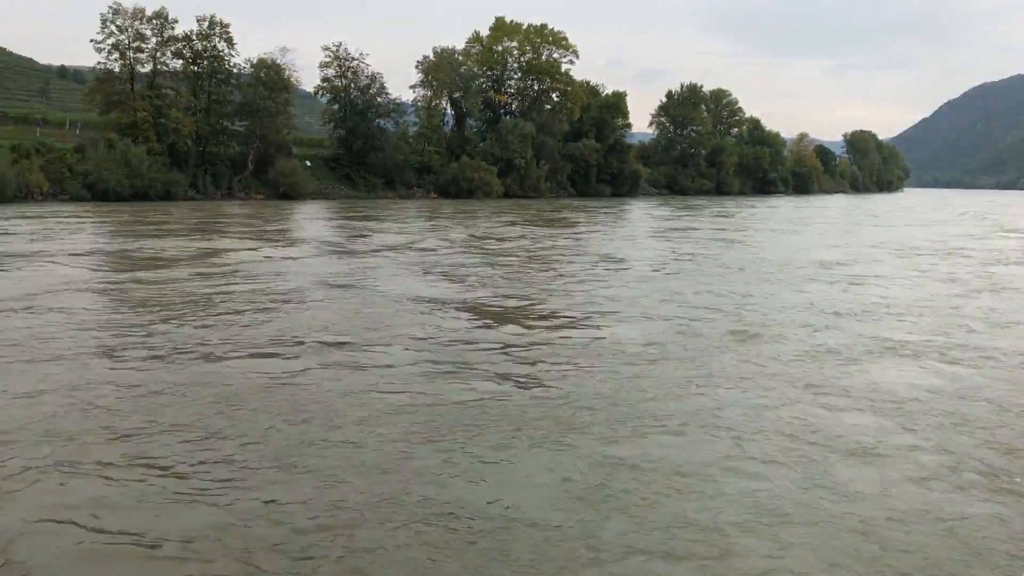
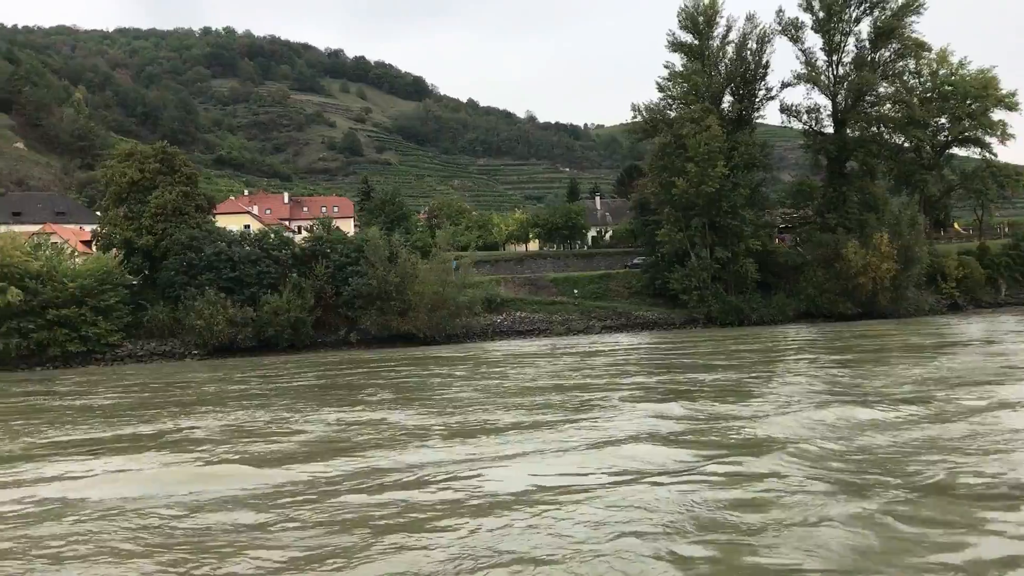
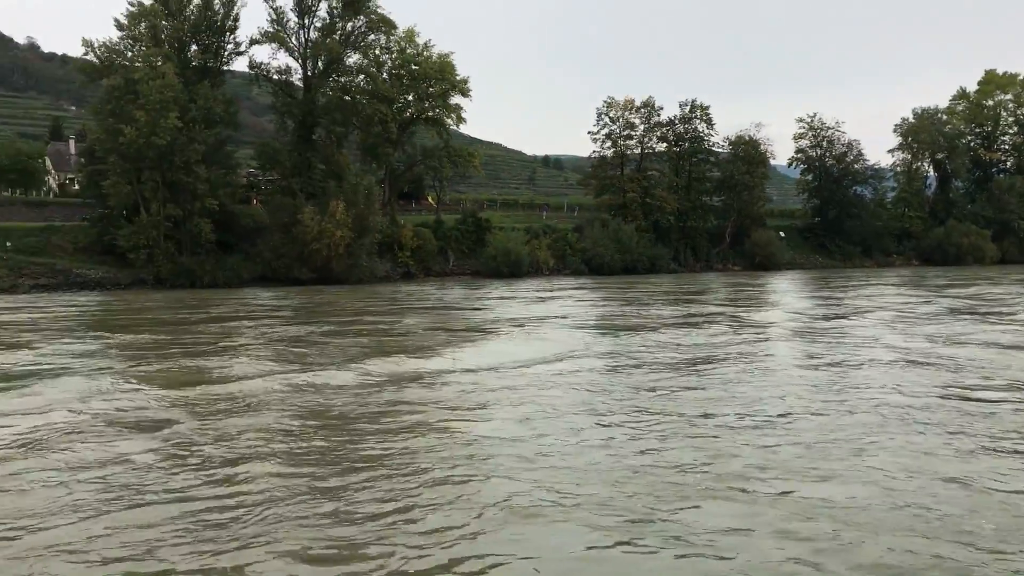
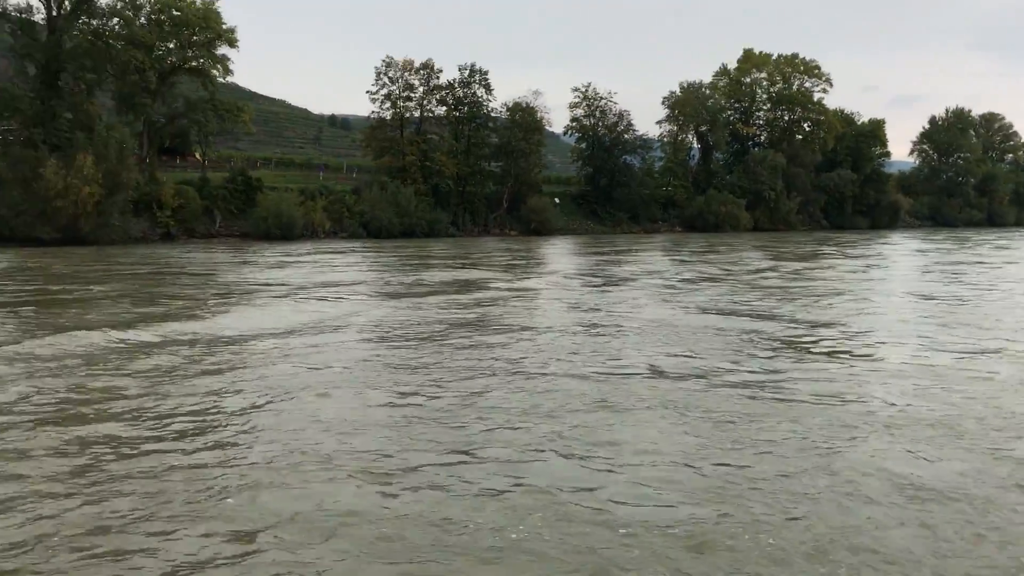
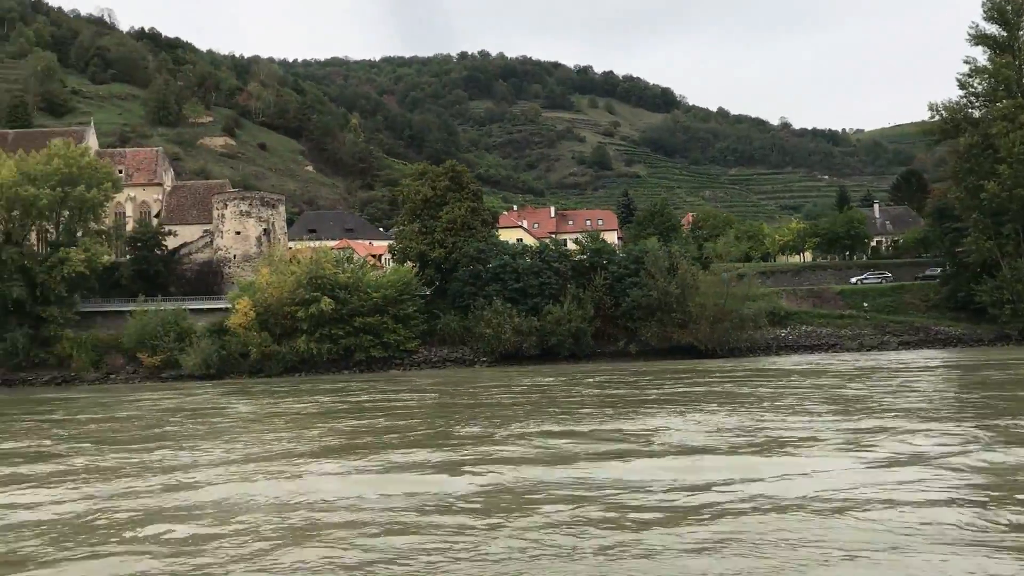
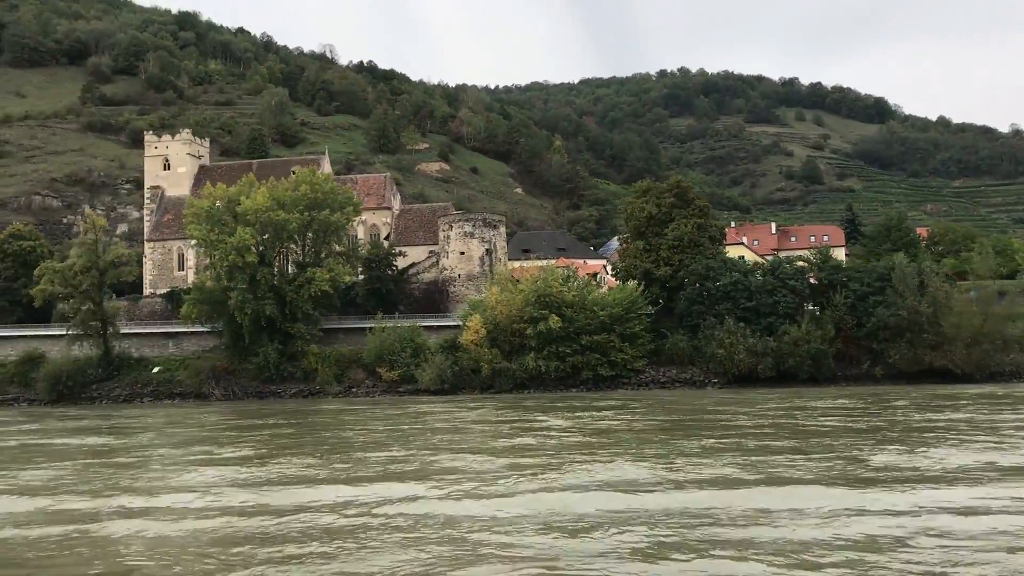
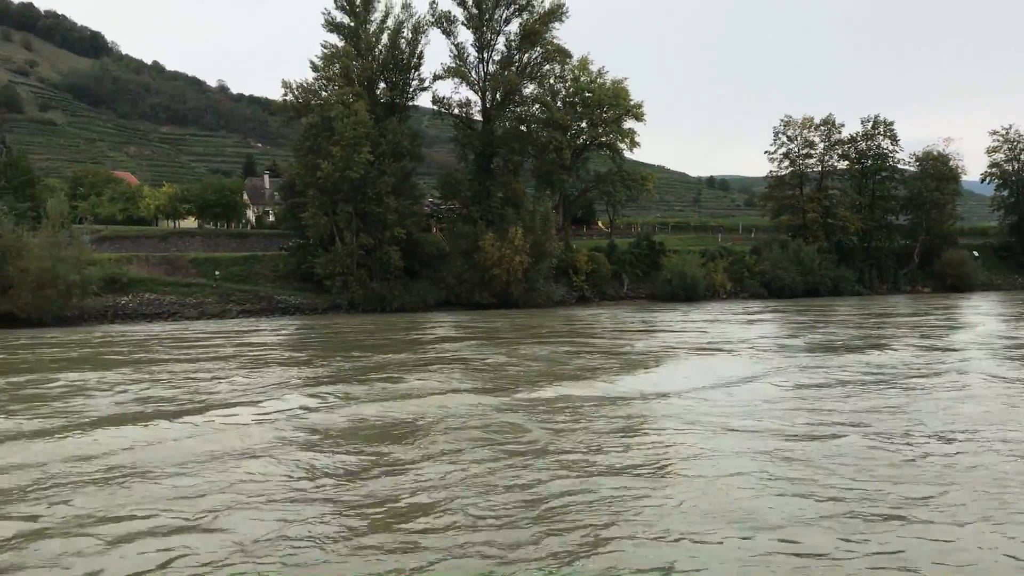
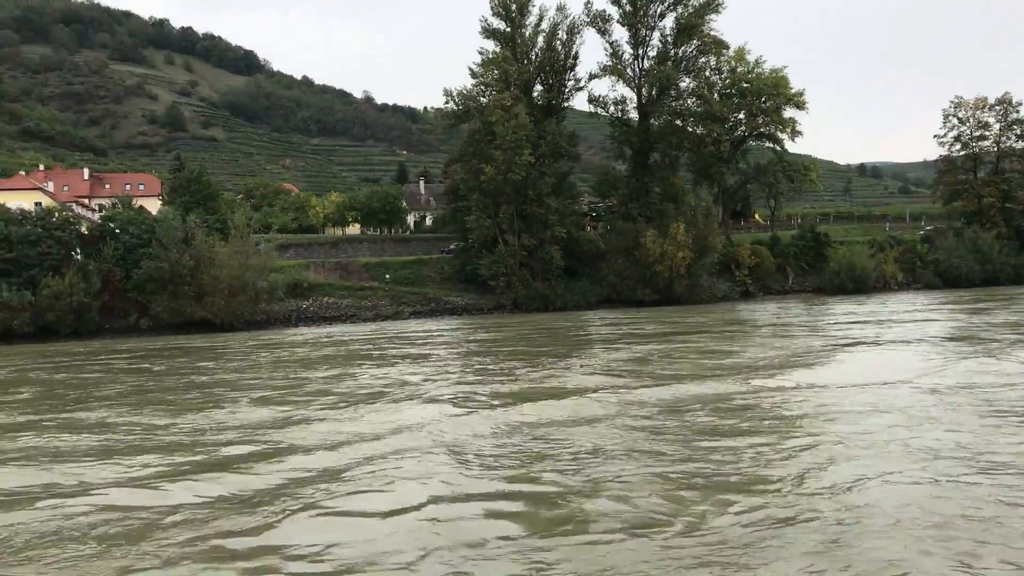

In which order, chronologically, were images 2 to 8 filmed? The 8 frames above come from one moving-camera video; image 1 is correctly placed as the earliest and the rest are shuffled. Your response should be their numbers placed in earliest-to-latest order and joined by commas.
4, 3, 7, 8, 2, 5, 6
